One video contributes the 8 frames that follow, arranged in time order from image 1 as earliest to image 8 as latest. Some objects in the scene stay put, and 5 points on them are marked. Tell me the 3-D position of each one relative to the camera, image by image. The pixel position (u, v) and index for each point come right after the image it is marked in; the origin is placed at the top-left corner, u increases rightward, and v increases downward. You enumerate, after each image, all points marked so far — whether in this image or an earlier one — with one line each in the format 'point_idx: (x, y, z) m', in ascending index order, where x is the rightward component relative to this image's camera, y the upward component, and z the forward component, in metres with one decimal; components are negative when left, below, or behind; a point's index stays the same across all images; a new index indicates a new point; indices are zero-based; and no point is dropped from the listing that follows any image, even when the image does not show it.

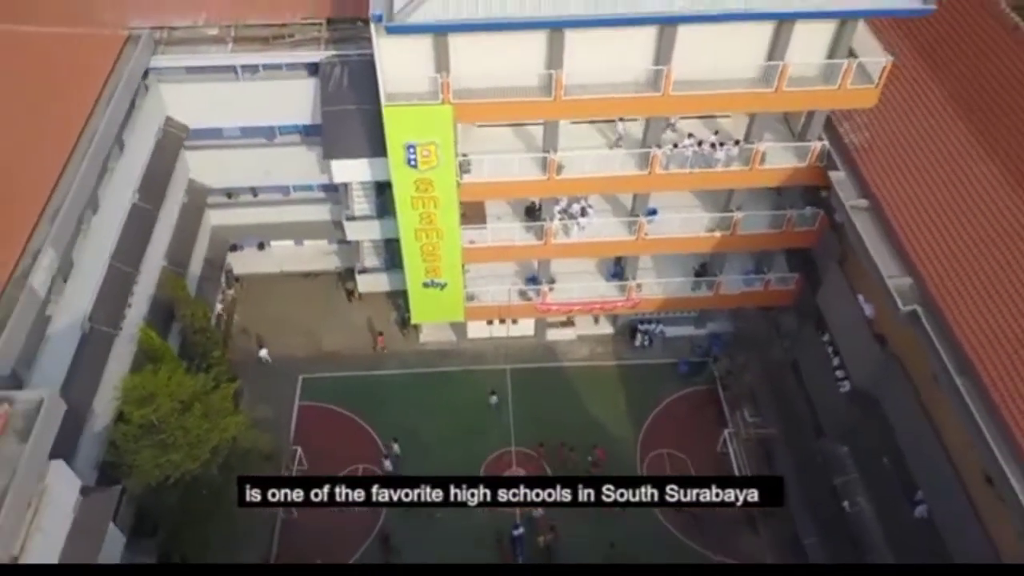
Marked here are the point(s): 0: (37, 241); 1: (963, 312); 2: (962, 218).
0: (-11.0, +1.4, +17.0) m
1: (+11.3, -0.6, +17.9) m
2: (+12.1, +1.9, +19.2) m
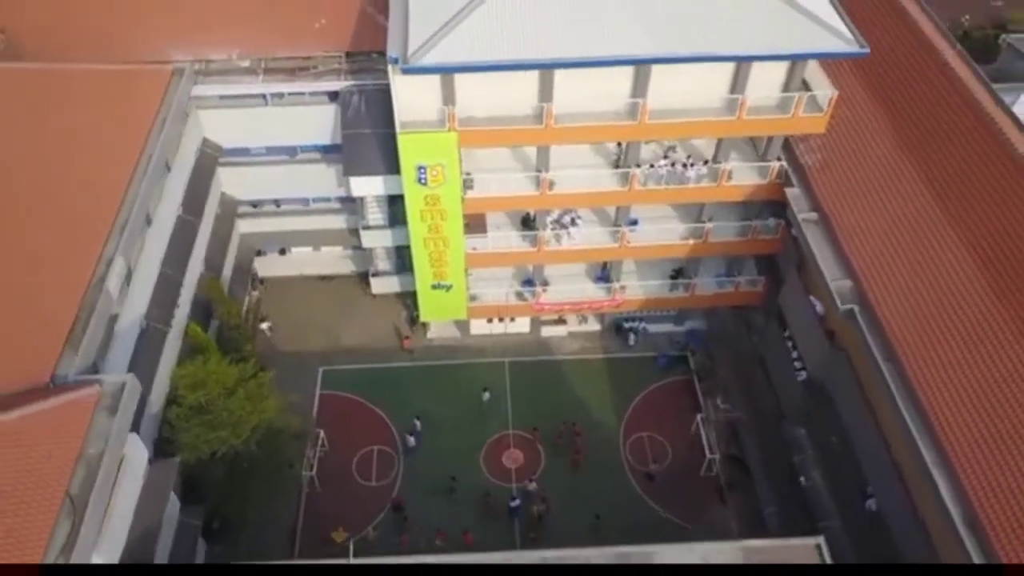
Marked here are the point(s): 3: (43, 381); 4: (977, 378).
0: (-11.1, +1.3, +20.1) m
1: (+11.2, -0.7, +21.1) m
2: (+12.1, +1.8, +22.4) m
3: (-11.1, -2.1, +17.0) m
4: (+12.5, -2.4, +19.1) m
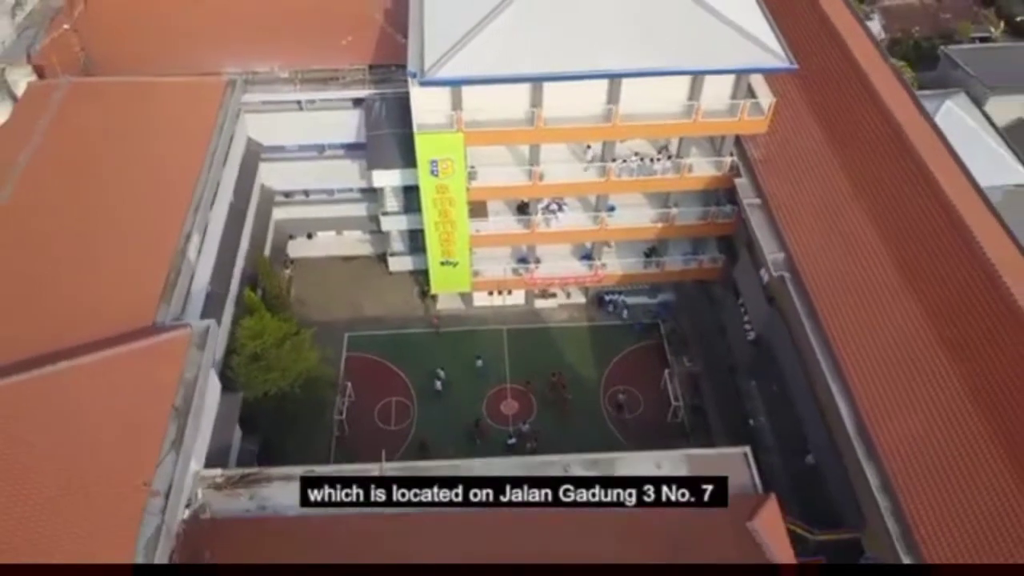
0: (-11.3, +2.4, +25.1) m
1: (+11.1, +0.4, +26.2) m
2: (+11.9, +2.9, +27.4) m
3: (-11.2, -1.0, +22.0) m
4: (+12.3, -1.3, +24.2) m
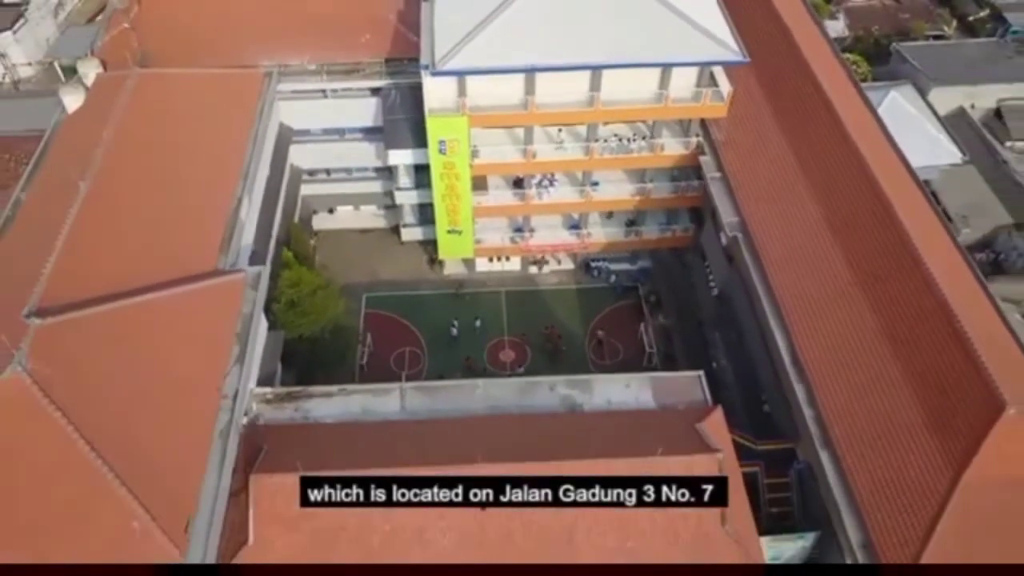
0: (-11.4, +4.2, +30.1) m
1: (+10.9, +2.3, +31.1) m
2: (+11.8, +4.8, +32.4) m
3: (-11.4, +0.8, +27.0) m
4: (+12.2, +0.5, +29.2) m
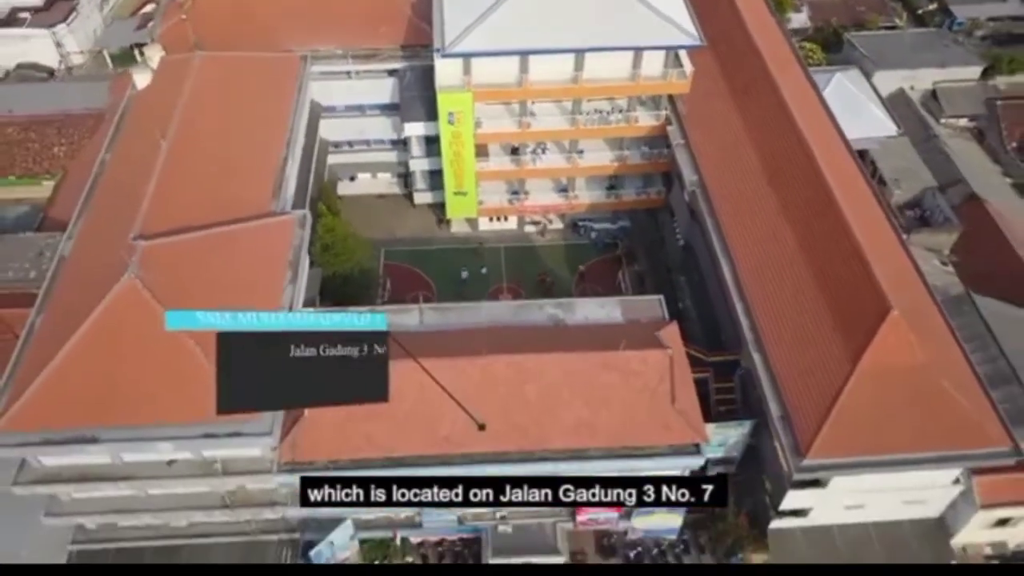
0: (-11.5, +7.1, +36.5) m
1: (+10.8, +5.2, +37.5) m
2: (+11.6, +7.6, +38.8) m
3: (-11.5, +3.7, +33.4) m
4: (+12.0, +3.4, +35.6) m
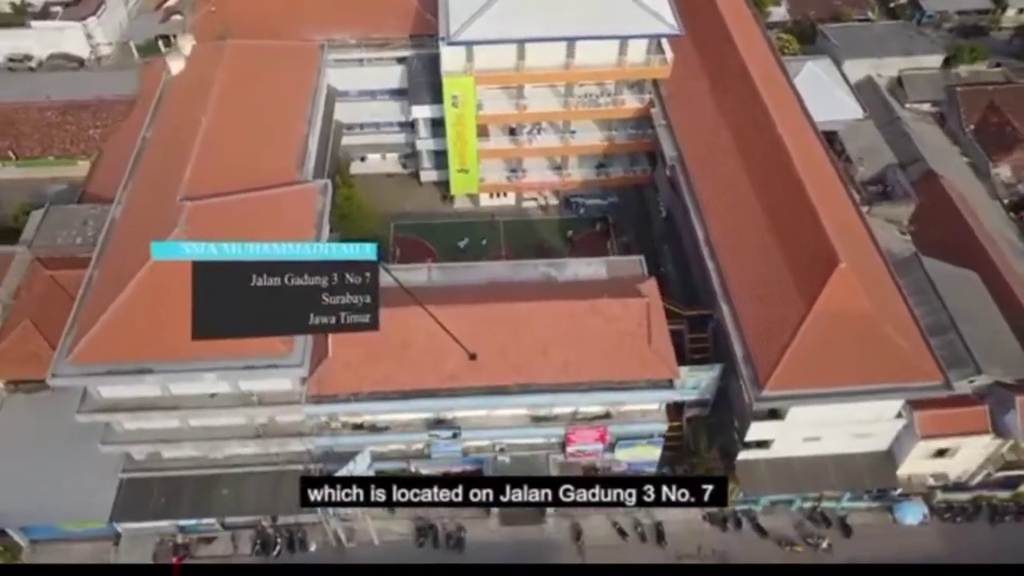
0: (-11.7, +9.2, +40.7) m
1: (+10.7, +7.2, +41.8) m
2: (+11.5, +9.7, +43.0) m
3: (-11.6, +5.7, +37.6) m
4: (+11.9, +5.4, +39.9) m
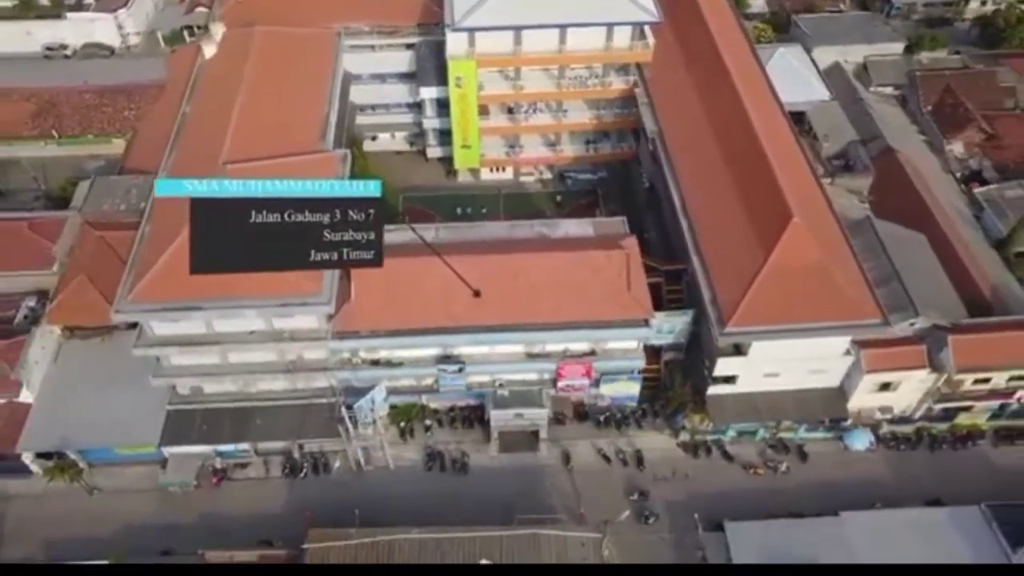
0: (-11.8, +11.8, +45.7) m
1: (+10.5, +9.9, +46.8) m
2: (+11.4, +12.3, +48.0) m
3: (-11.8, +8.3, +42.7) m
4: (+11.8, +8.1, +44.9) m
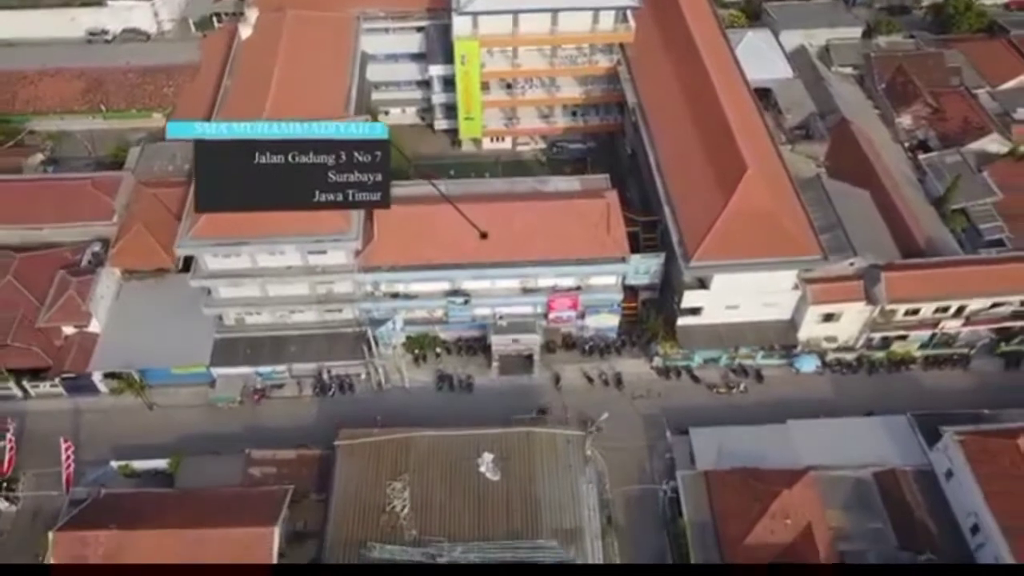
0: (-11.9, +15.4, +52.6) m
1: (+10.4, +13.5, +53.6) m
2: (+11.2, +16.0, +54.8) m
3: (-11.9, +12.0, +49.5) m
4: (+11.7, +11.7, +51.7) m
